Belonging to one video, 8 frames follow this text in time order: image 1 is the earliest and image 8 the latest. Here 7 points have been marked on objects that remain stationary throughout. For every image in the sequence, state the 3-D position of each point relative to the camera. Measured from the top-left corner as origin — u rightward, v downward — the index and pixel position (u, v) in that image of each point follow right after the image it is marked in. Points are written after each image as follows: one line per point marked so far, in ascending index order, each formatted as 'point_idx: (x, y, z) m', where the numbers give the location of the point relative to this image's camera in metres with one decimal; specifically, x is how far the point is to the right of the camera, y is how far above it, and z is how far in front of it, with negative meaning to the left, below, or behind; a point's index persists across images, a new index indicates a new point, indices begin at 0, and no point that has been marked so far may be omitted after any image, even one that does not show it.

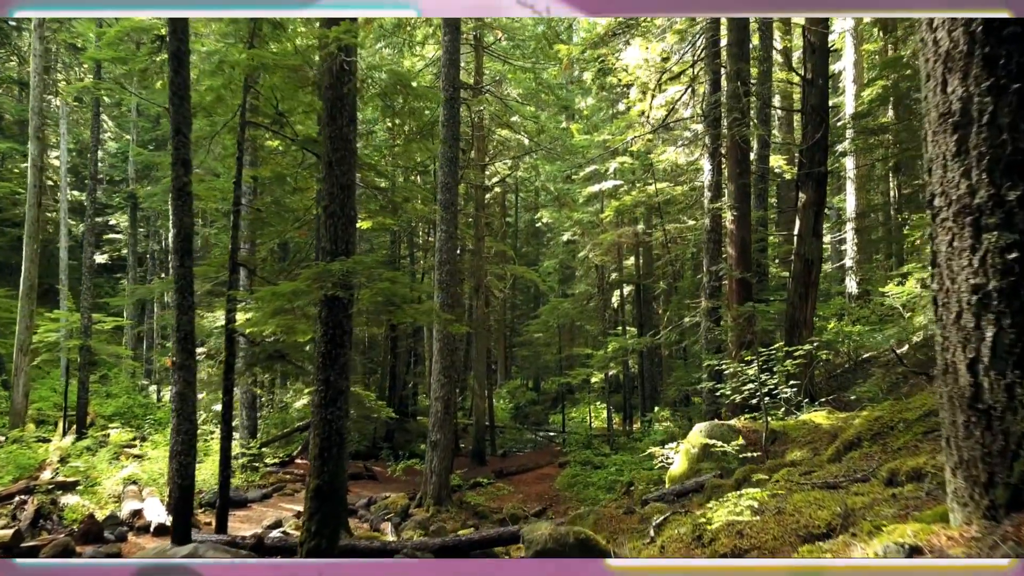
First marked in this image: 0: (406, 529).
0: (-1.1, -2.6, +7.6) m
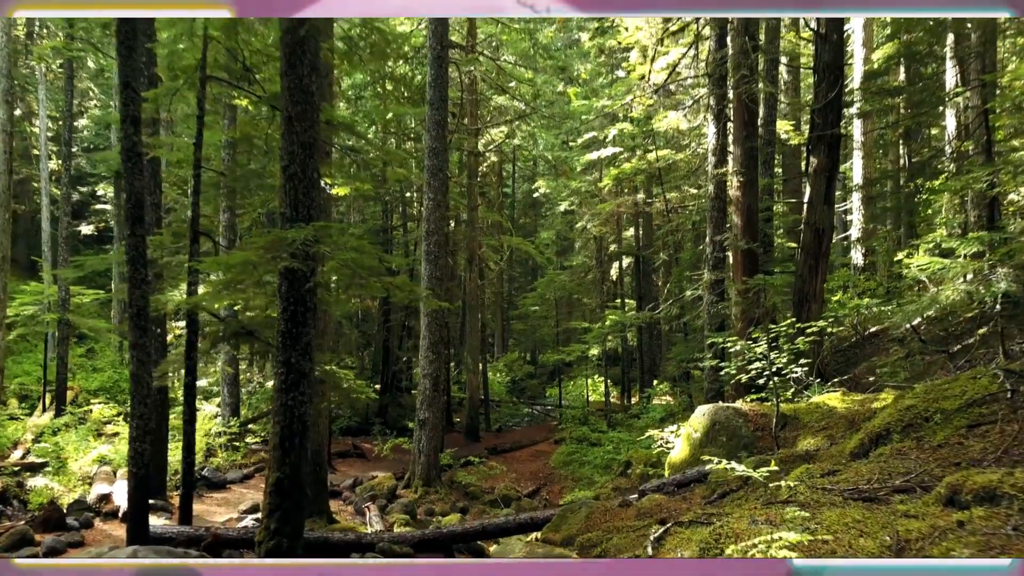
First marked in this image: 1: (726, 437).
0: (-1.2, -2.3, +7.3) m
1: (+1.4, -1.0, +4.7) m
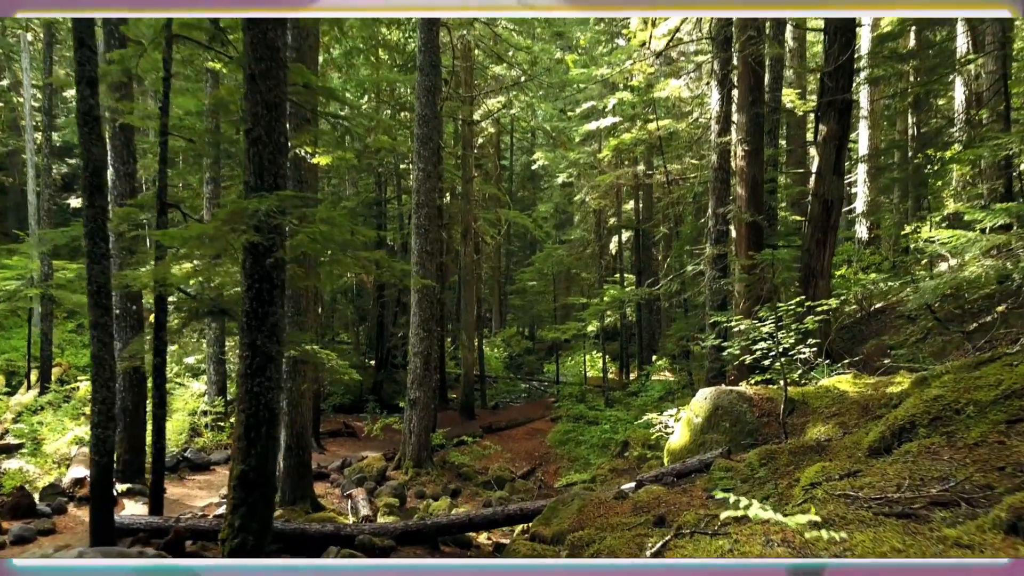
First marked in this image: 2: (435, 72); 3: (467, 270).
0: (-1.3, -2.0, +7.0) m
1: (+1.3, -0.8, +4.4) m
2: (-0.9, +2.5, +8.3) m
3: (-0.9, +0.3, +13.3) m
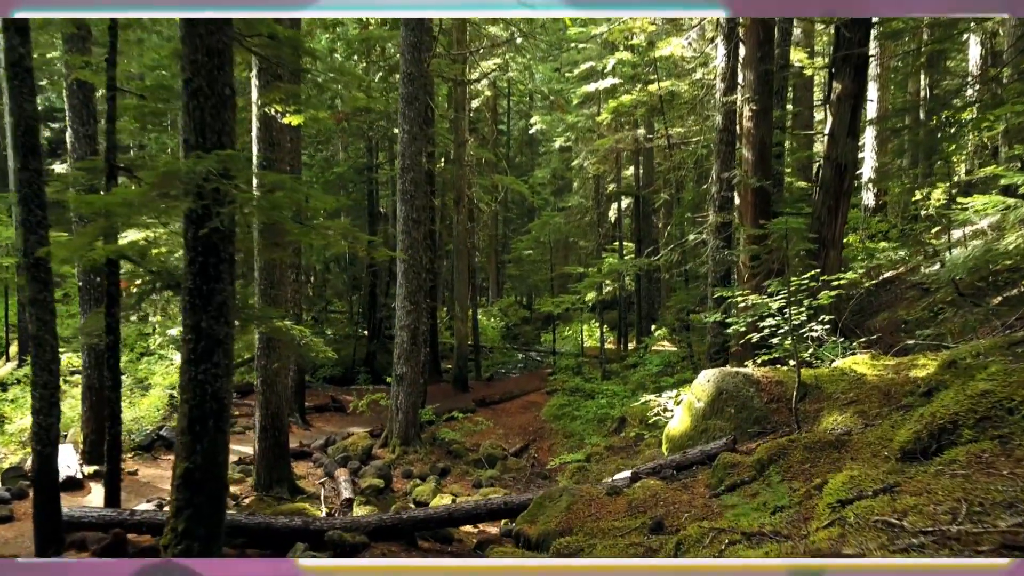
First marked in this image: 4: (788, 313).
0: (-1.4, -1.8, +6.7) m
1: (+1.2, -0.7, +4.0) m
2: (-1.0, +2.8, +7.8) m
3: (-0.9, +0.9, +12.8) m
4: (+1.7, -0.2, +4.4) m
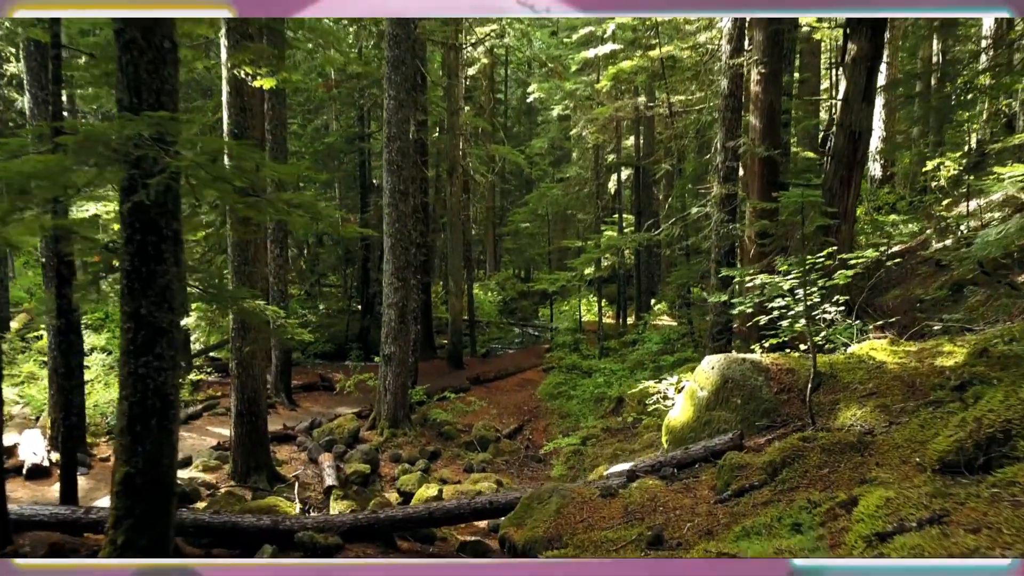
0: (-1.4, -1.5, +6.4) m
1: (+1.1, -0.6, +3.6) m
2: (-1.1, +3.1, +7.3) m
3: (-1.0, +1.3, +12.4) m
4: (+1.6, 0.0, +4.0) m
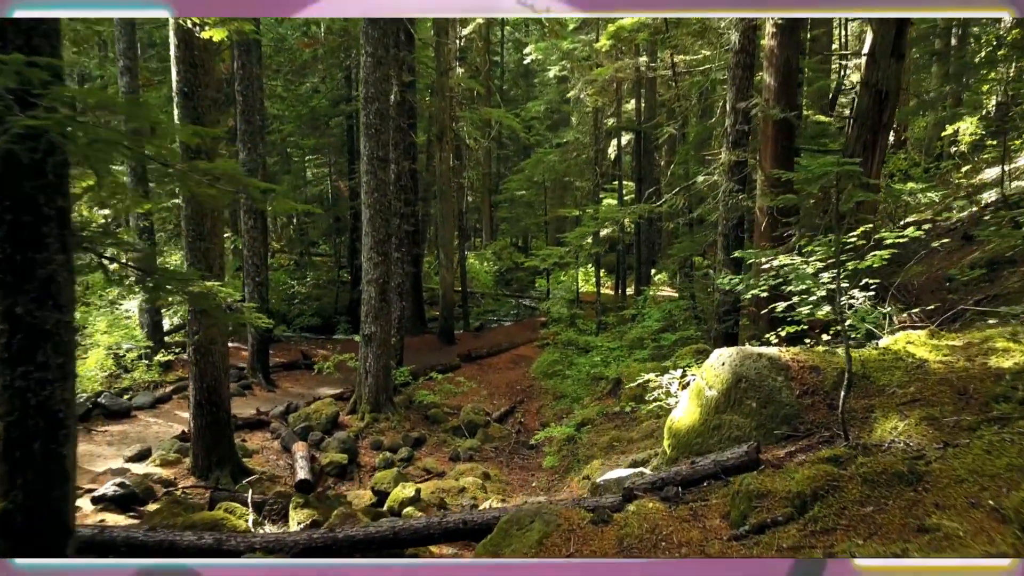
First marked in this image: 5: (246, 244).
0: (-1.5, -1.4, +5.9) m
1: (+1.1, -0.5, +3.1) m
2: (-1.2, +3.3, +6.6) m
3: (-1.1, +1.8, +11.8) m
4: (+1.5, 0.0, +3.5) m
5: (-3.0, +0.5, +8.1) m
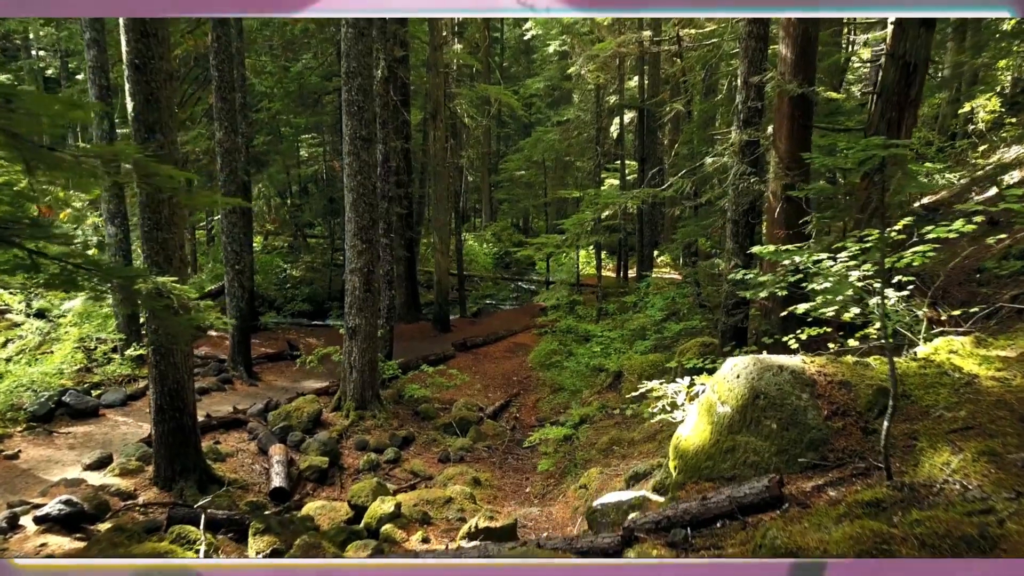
0: (-1.6, -1.3, +5.5) m
1: (+1.0, -0.5, +2.7) m
2: (-1.2, +3.4, +6.1) m
3: (-1.2, +2.0, +11.3) m
4: (+1.4, 0.0, +3.0) m
5: (-3.0, +0.6, +7.6) m
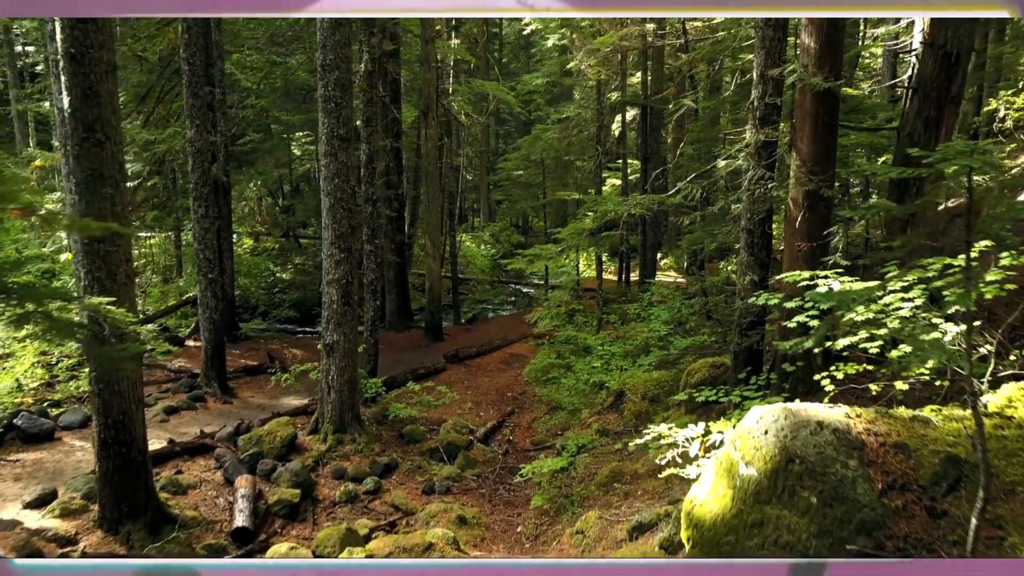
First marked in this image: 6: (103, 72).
0: (-1.6, -1.4, +5.0) m
1: (+0.9, -0.6, +2.2) m
2: (-1.3, +3.3, +5.5) m
3: (-1.2, +1.9, +10.8) m
4: (+1.4, -0.1, +2.5) m
5: (-3.1, +0.5, +7.1) m
6: (-2.2, +1.1, +3.9) m
